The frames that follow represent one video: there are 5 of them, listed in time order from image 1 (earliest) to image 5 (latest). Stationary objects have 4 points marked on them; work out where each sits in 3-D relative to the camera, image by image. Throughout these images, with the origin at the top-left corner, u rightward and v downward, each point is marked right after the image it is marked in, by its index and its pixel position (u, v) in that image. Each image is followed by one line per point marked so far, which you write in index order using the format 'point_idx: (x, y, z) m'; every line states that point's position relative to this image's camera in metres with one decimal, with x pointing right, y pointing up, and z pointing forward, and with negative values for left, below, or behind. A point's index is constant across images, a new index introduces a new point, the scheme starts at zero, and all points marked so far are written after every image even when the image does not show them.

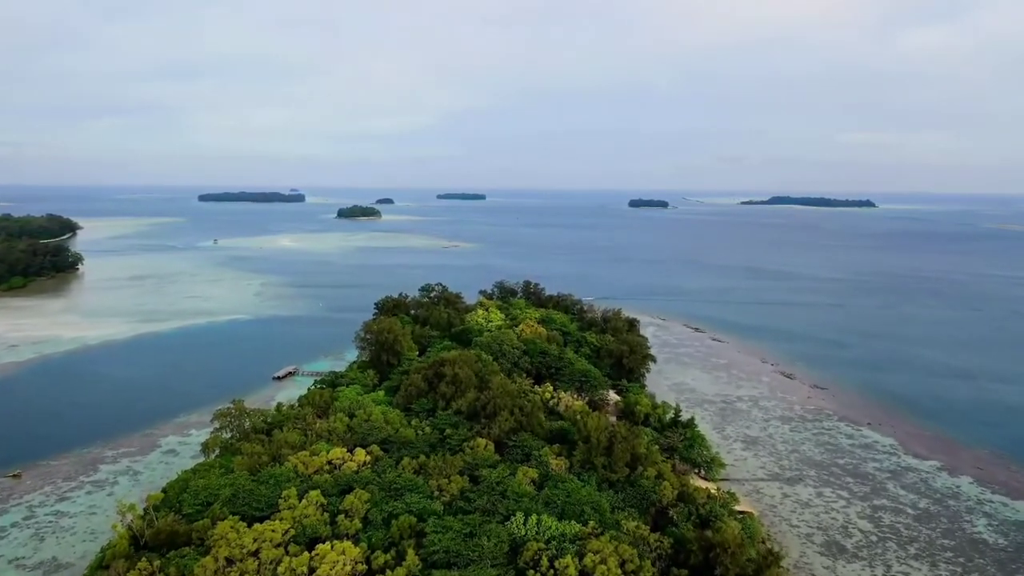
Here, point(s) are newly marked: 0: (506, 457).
0: (-0.1, -3.6, +13.7) m
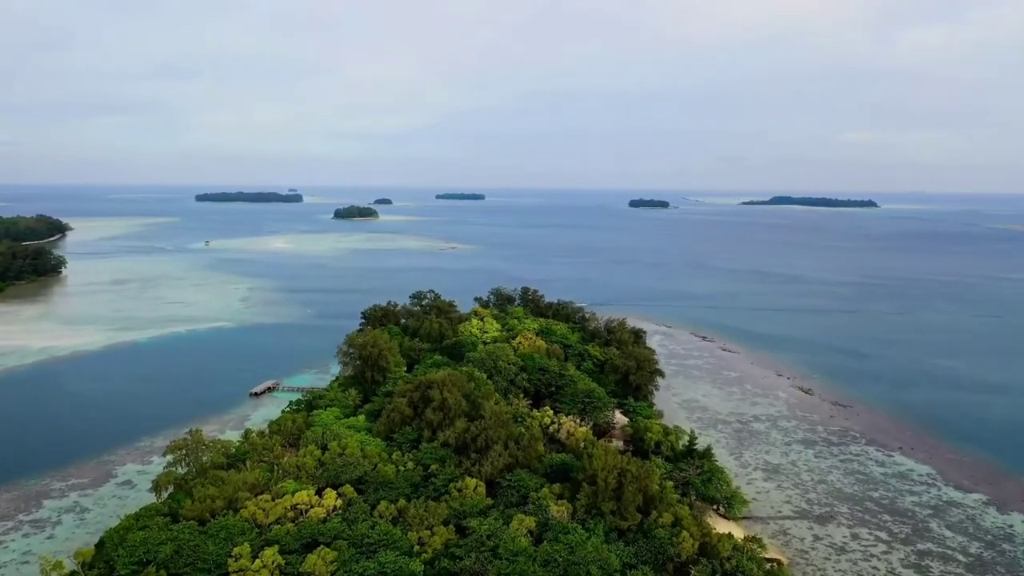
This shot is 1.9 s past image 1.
0: (-0.2, -3.9, +11.9) m
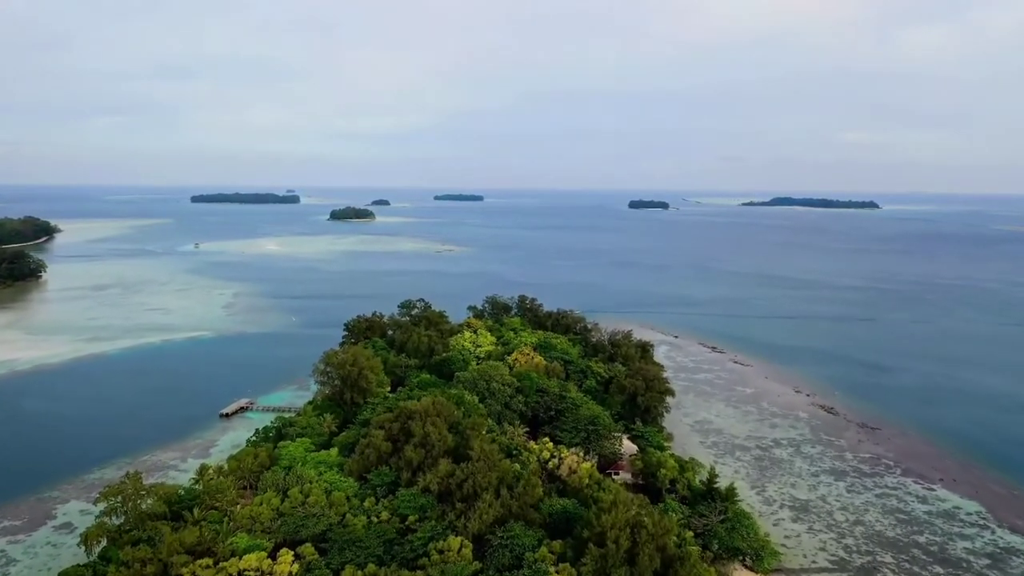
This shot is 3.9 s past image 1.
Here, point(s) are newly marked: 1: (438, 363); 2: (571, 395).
0: (-0.4, -4.2, +9.9) m
1: (-2.2, -2.3, +19.6) m
2: (+1.5, -2.8, +16.9) m
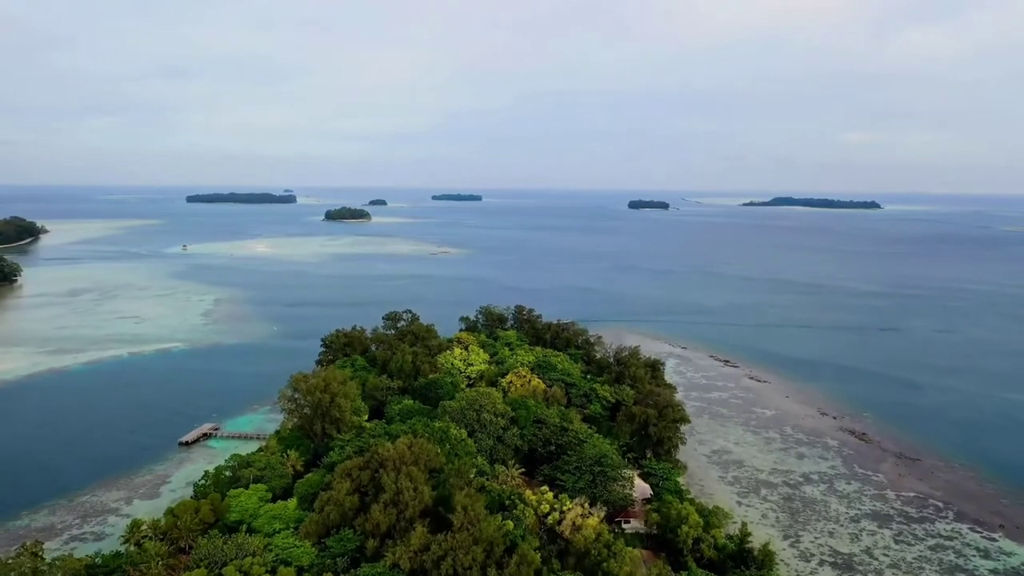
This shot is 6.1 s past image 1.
0: (-0.5, -4.5, +7.7) m
1: (-2.4, -2.6, +17.4) m
2: (+1.4, -3.2, +14.7) m
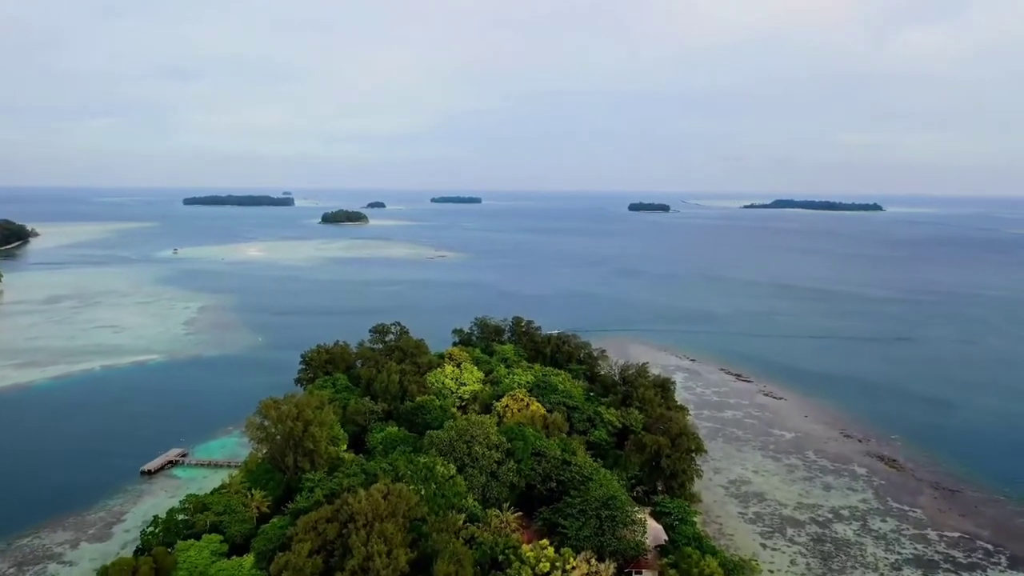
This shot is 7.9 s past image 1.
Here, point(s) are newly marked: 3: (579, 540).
0: (-0.6, -4.8, +6.0) m
1: (-2.5, -3.0, +15.7) m
2: (+1.3, -3.5, +13.0) m
3: (+1.2, -4.3, +11.1) m
